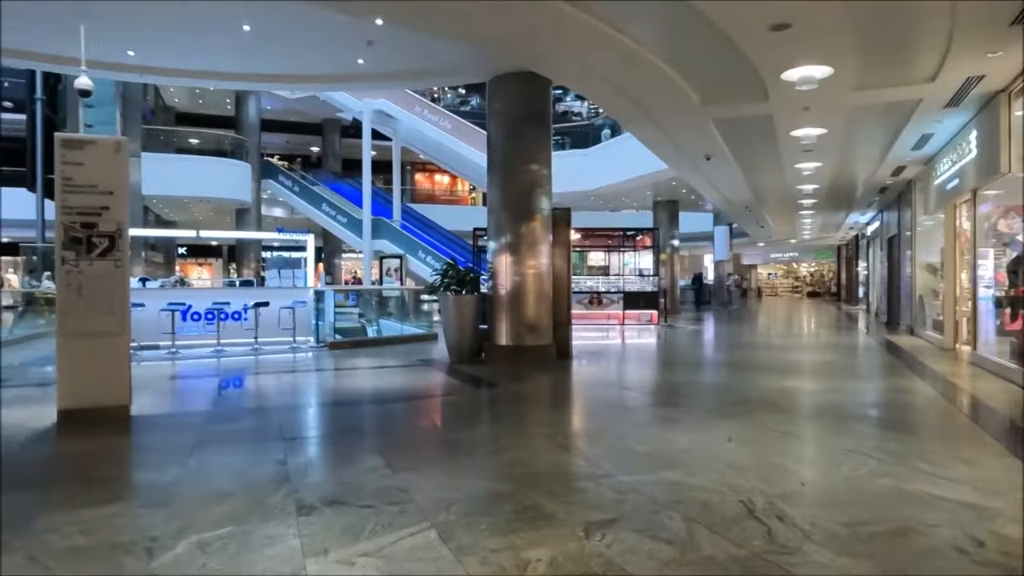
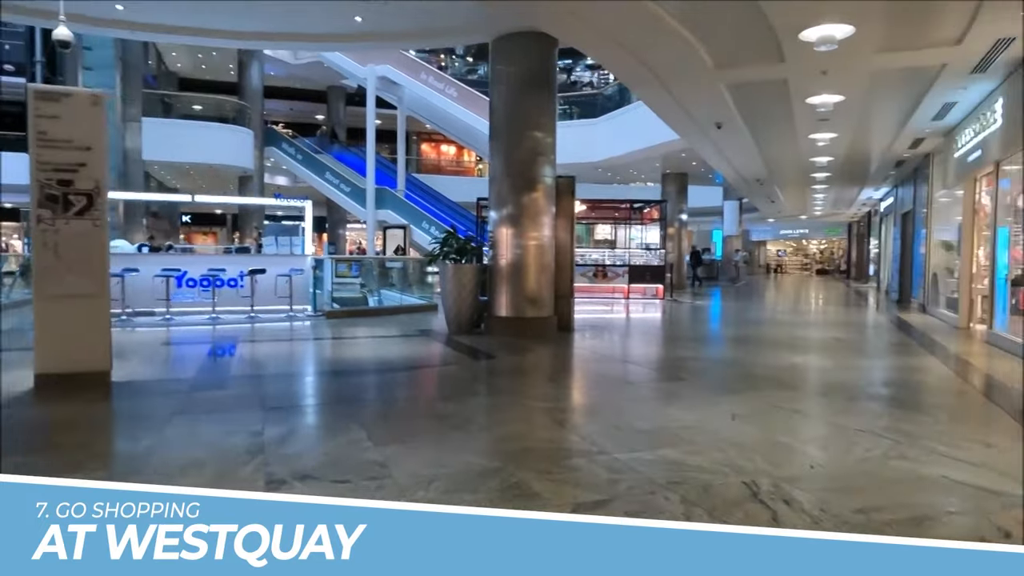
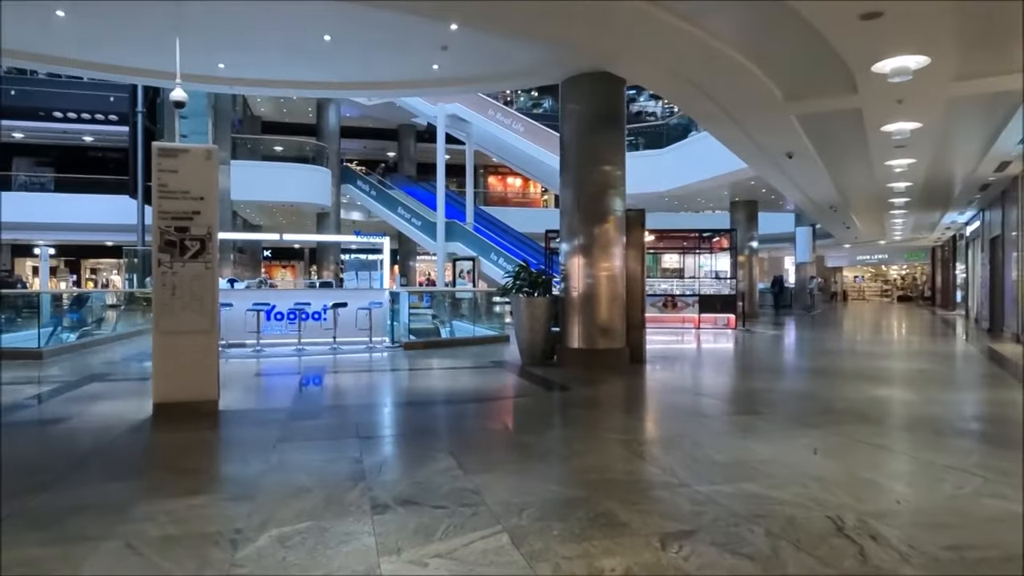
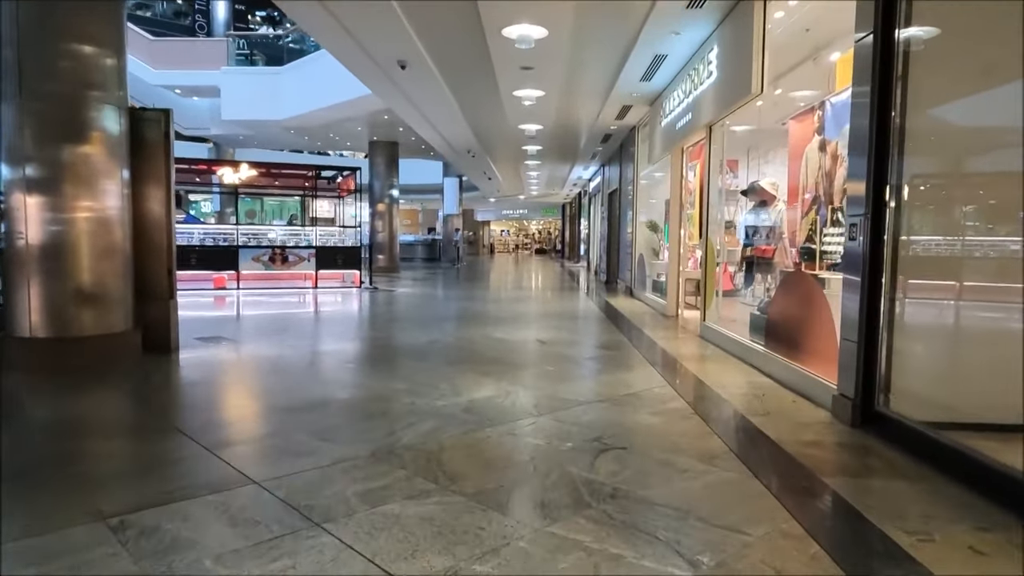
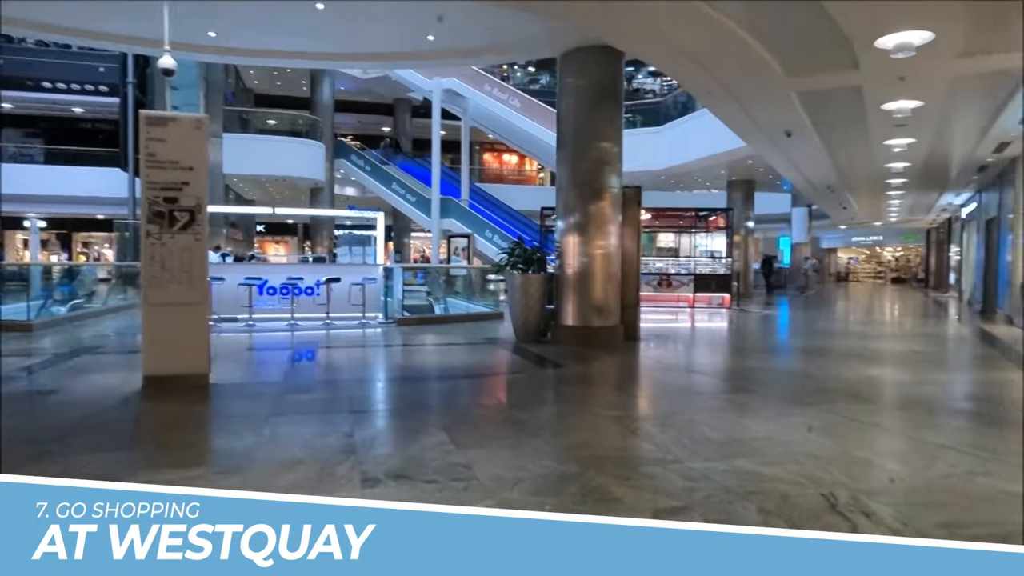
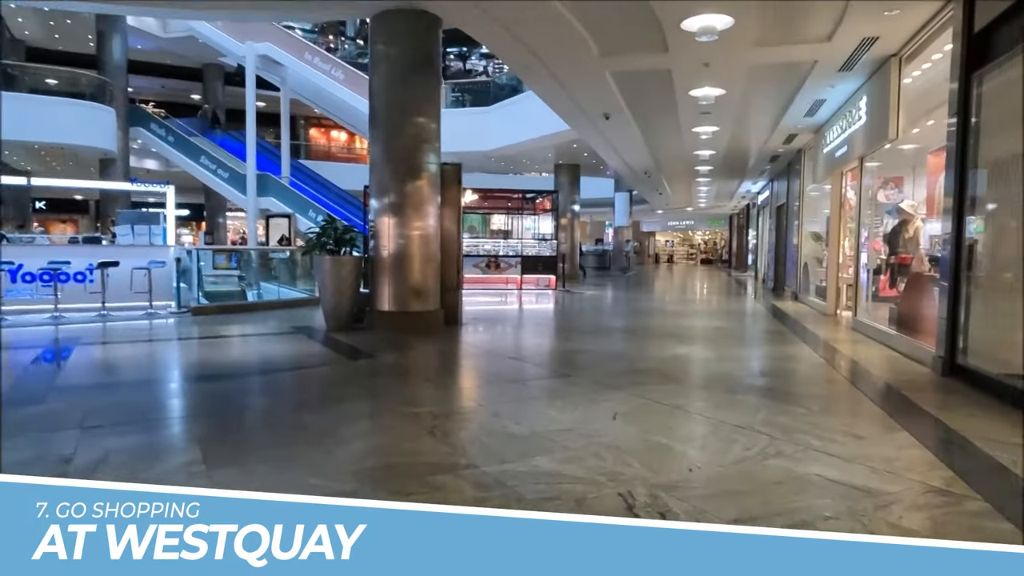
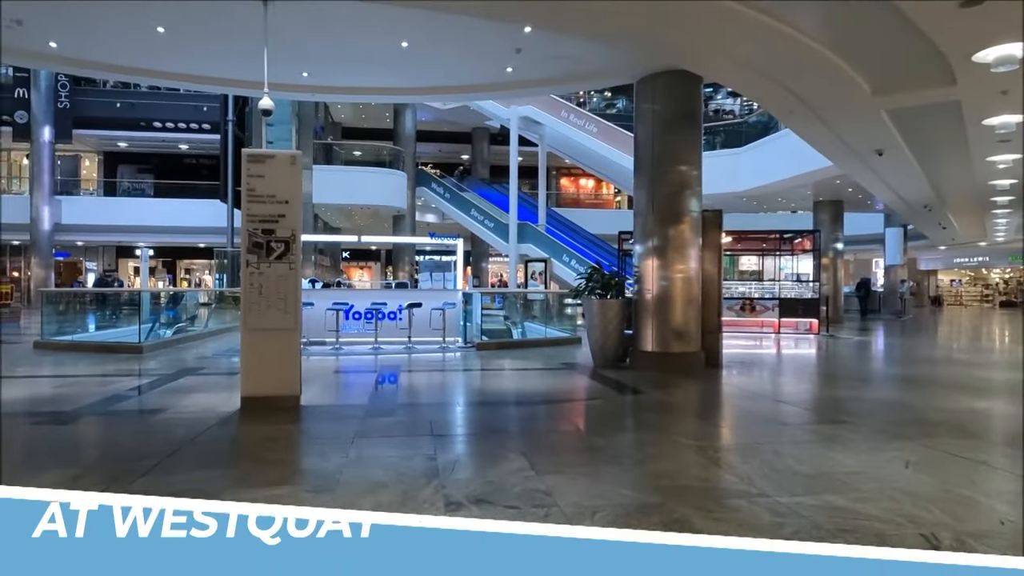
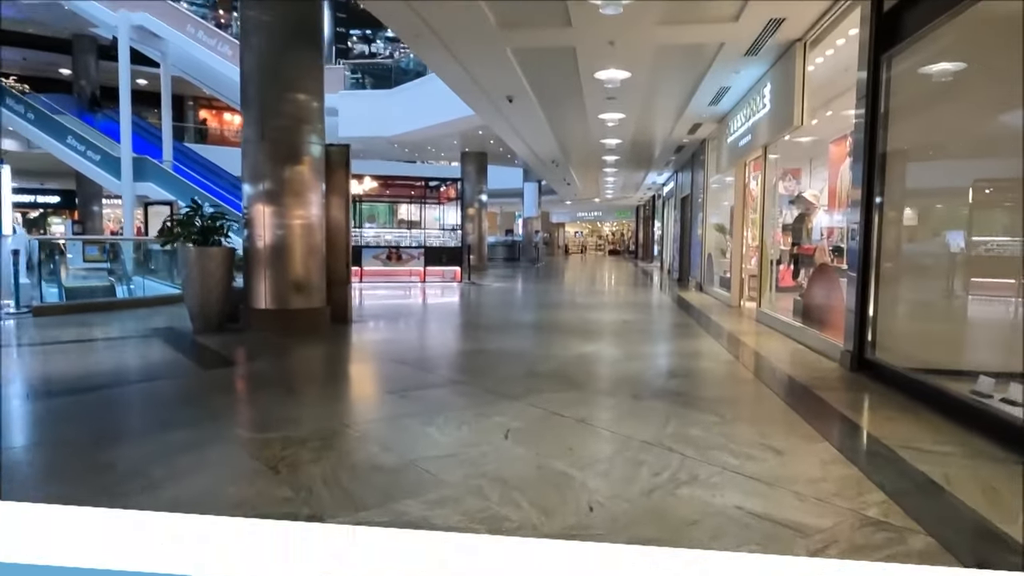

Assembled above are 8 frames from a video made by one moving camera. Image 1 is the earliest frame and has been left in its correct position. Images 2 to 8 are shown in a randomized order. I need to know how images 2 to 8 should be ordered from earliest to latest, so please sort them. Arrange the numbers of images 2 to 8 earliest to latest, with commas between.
3, 7, 5, 2, 6, 8, 4
